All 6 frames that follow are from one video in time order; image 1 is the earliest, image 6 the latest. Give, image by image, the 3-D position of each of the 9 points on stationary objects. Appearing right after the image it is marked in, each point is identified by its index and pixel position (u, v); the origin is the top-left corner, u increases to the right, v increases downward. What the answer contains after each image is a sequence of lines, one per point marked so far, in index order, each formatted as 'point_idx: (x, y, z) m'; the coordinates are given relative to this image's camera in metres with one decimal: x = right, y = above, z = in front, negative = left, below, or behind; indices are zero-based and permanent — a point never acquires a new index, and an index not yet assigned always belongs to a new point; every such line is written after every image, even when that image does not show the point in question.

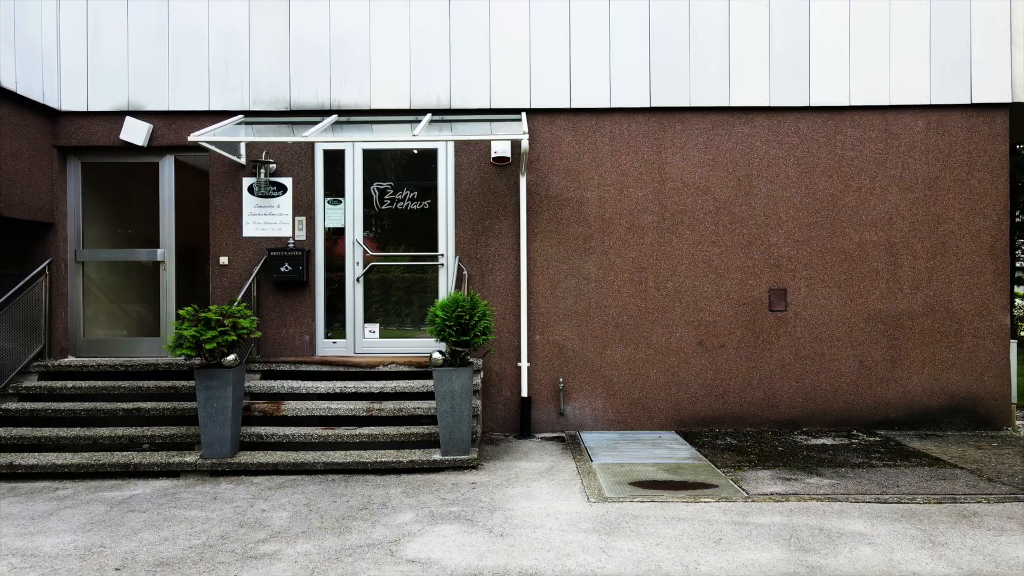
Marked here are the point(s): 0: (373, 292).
0: (-2.8, -0.1, +6.8) m
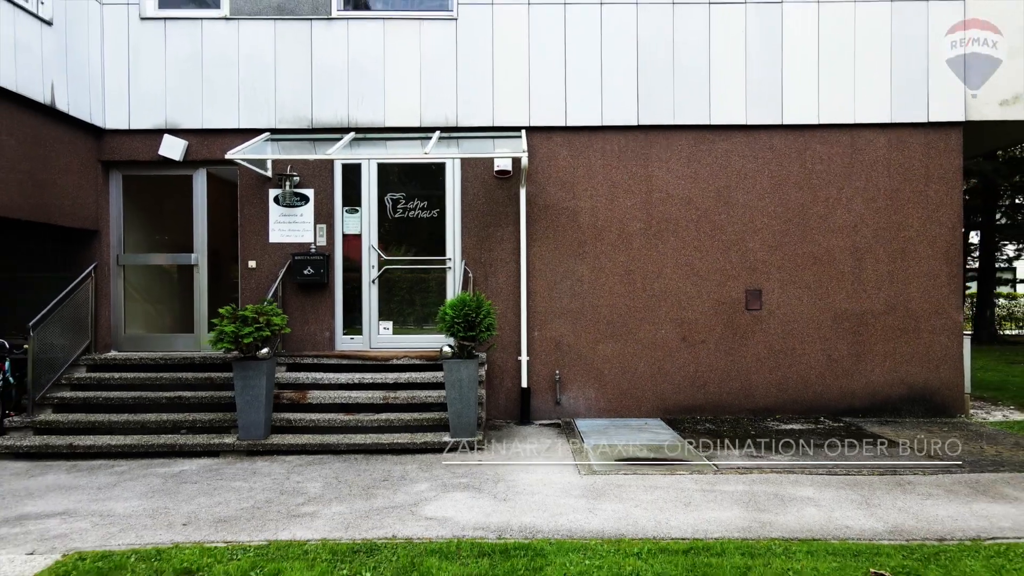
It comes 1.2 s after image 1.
0: (-2.8, -0.1, +7.5) m
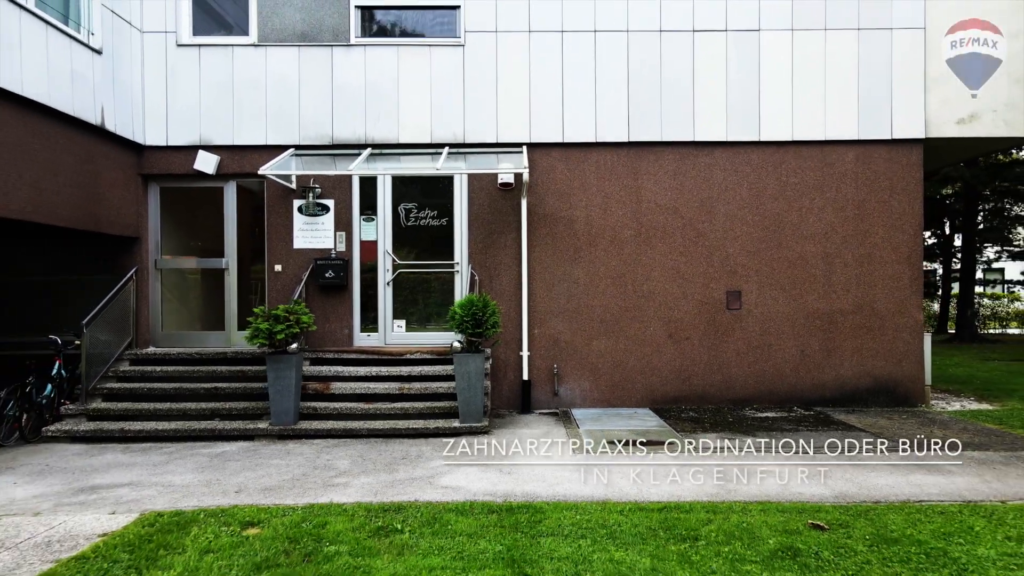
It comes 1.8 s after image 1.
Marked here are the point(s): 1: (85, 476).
0: (-2.7, -0.1, +8.3) m
1: (-7.1, -3.1, +5.6) m
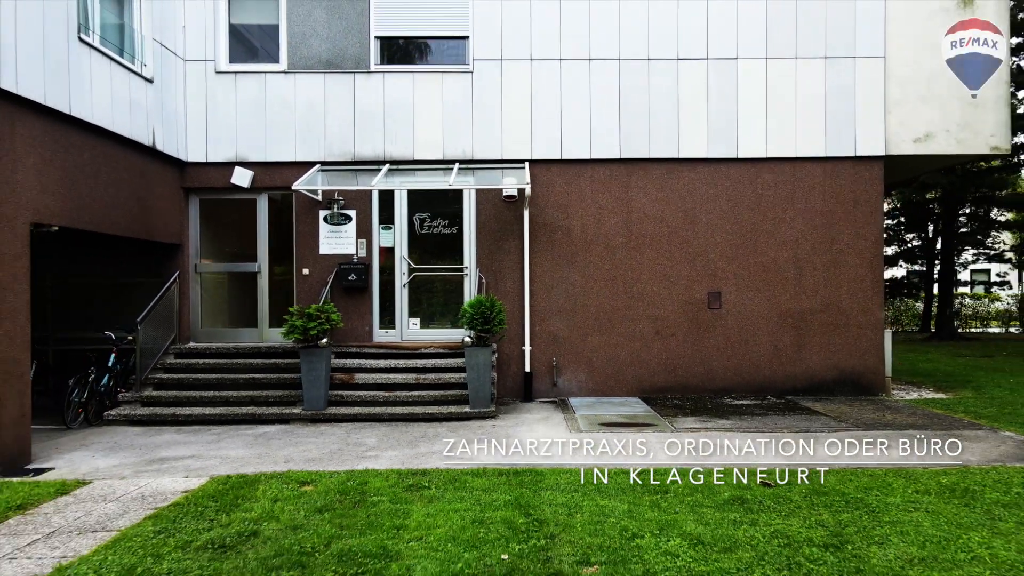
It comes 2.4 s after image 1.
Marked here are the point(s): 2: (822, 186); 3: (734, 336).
0: (-2.6, -0.2, +9.2) m
1: (-7.0, -3.2, +6.6) m
2: (+8.2, +2.7, +8.9) m
3: (+5.9, -1.3, +8.9) m
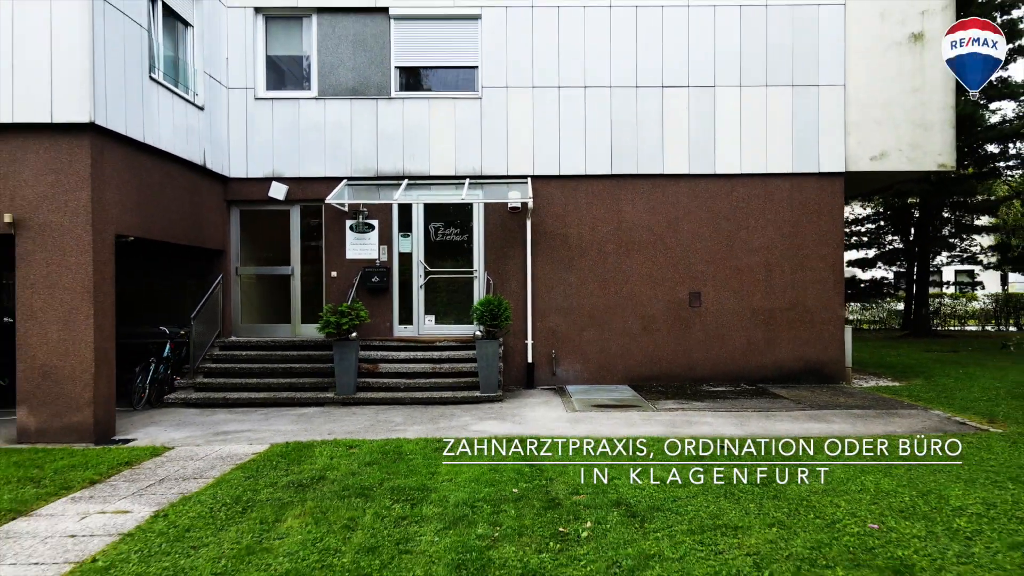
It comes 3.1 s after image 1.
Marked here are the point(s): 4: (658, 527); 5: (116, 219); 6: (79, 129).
0: (-2.5, -0.2, +10.4) m
1: (-6.9, -3.2, +7.8) m
2: (+8.3, +2.7, +10.1) m
3: (+6.0, -1.3, +10.1) m
4: (+1.7, -2.8, +3.9) m
5: (-8.7, +1.5, +7.4) m
6: (-8.9, +3.3, +6.9) m
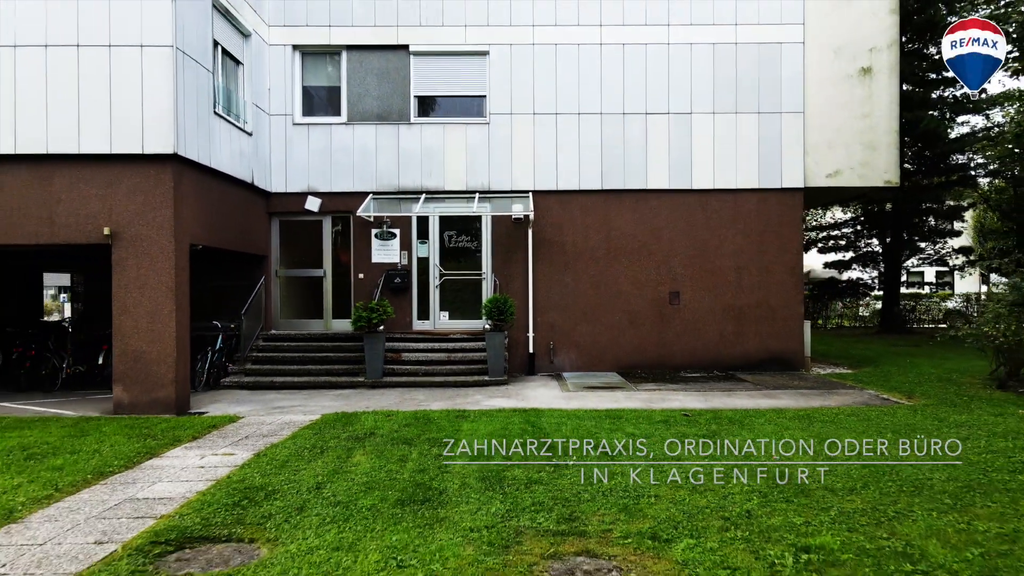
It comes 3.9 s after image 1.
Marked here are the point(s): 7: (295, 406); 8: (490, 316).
0: (-2.4, -0.2, +12.0) m
1: (-6.7, -3.2, +9.3) m
2: (+8.4, +2.7, +11.7) m
3: (+6.1, -1.3, +11.7) m
4: (+1.8, -2.8, +5.5) m
5: (-8.5, +1.5, +9.0) m
6: (-8.8, +3.3, +8.5) m
7: (-5.8, -3.2, +9.0) m
8: (-0.7, -0.9, +10.5) m
